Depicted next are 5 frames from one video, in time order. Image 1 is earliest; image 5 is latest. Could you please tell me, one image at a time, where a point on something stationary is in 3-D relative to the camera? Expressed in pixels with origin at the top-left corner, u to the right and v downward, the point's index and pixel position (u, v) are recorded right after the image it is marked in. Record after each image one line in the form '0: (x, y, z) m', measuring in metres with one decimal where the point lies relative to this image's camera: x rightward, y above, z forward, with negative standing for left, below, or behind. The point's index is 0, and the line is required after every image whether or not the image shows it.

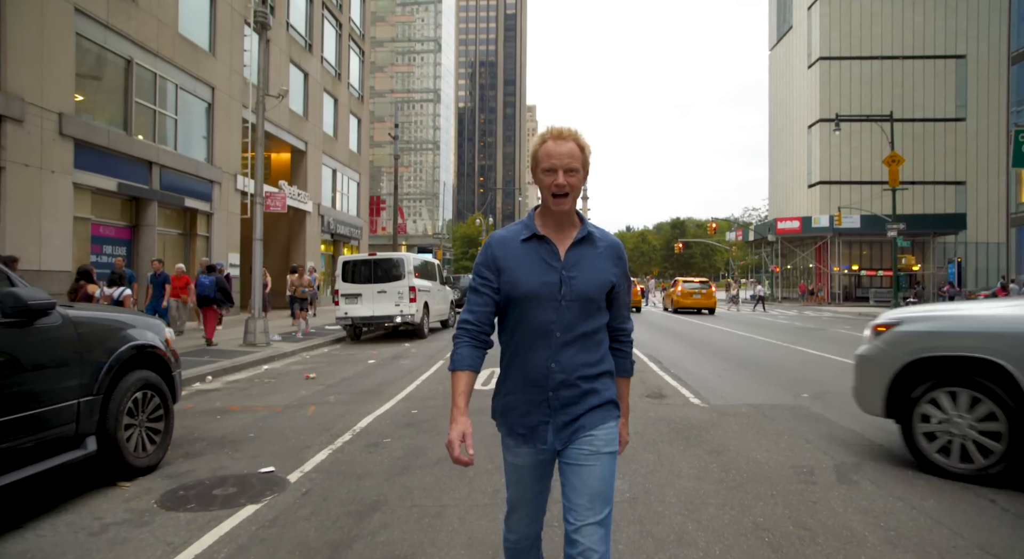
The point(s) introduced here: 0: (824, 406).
0: (+3.8, -1.5, +7.8) m
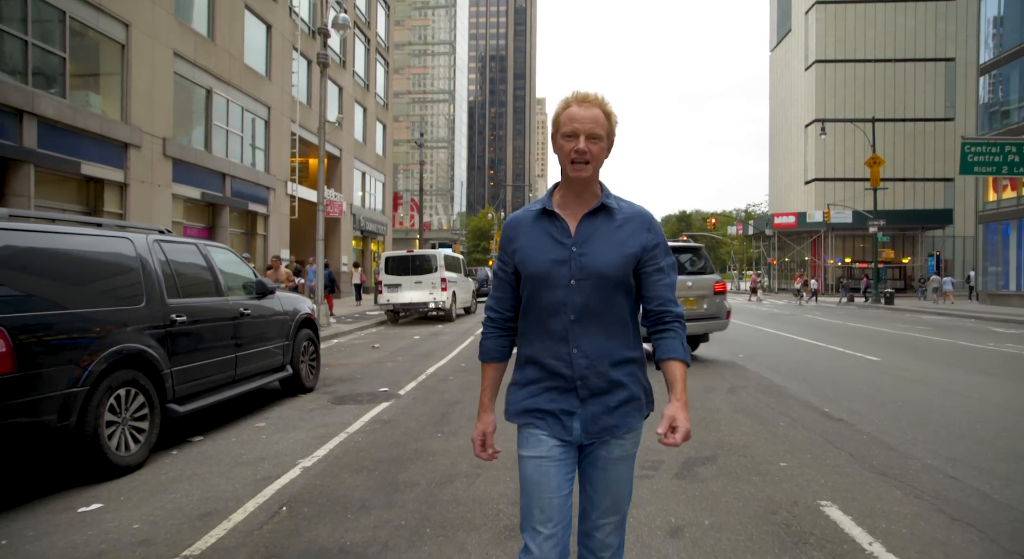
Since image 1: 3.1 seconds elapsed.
0: (+4.1, -1.4, +11.2) m
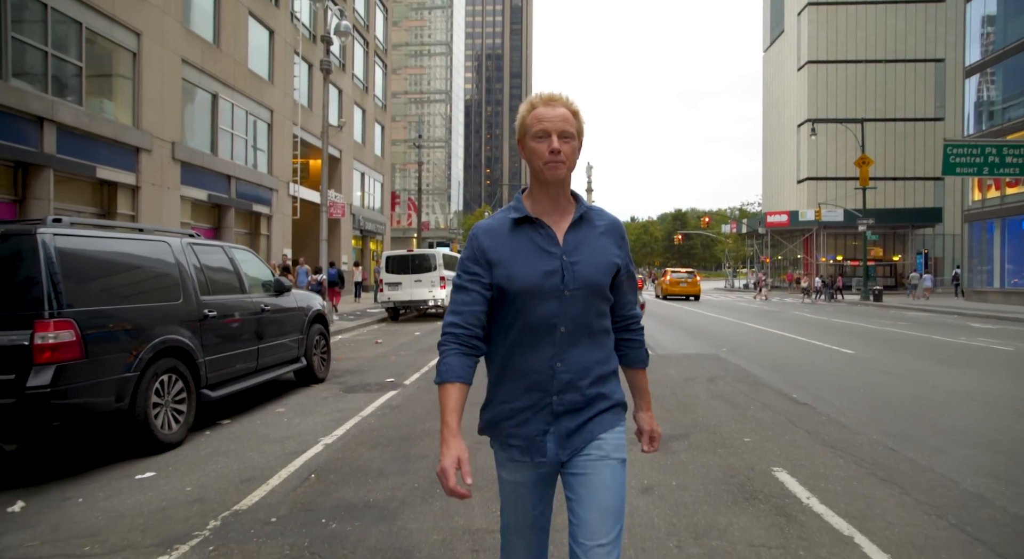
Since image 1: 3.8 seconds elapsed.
0: (+4.1, -1.4, +12.0) m
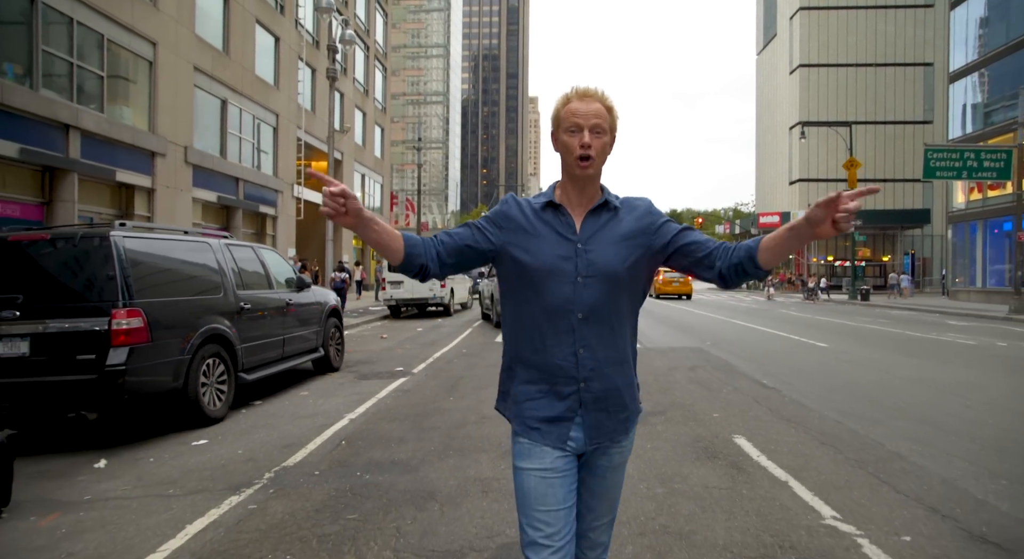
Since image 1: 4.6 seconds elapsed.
0: (+4.0, -1.3, +12.9) m
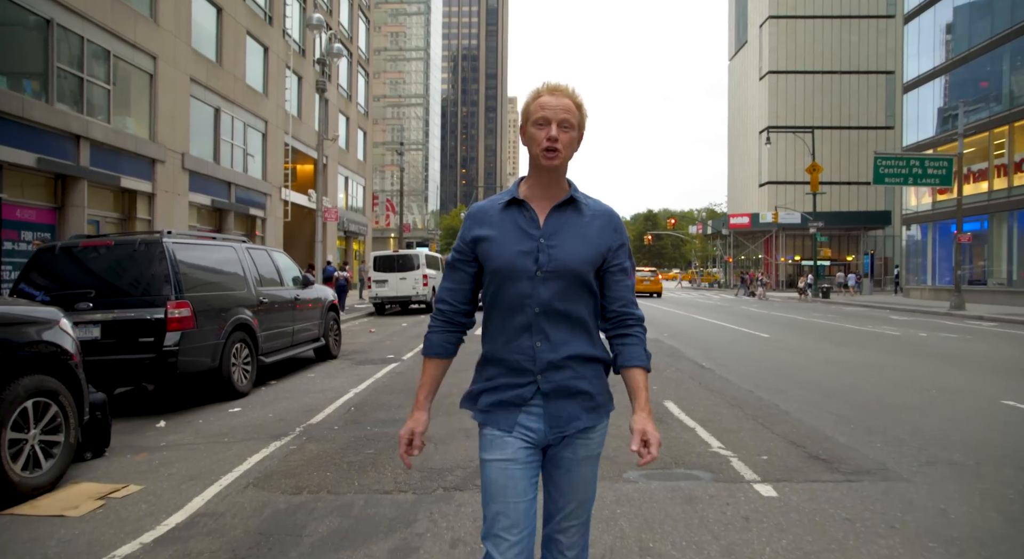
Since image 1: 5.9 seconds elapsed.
0: (+3.5, -1.3, +14.5) m
